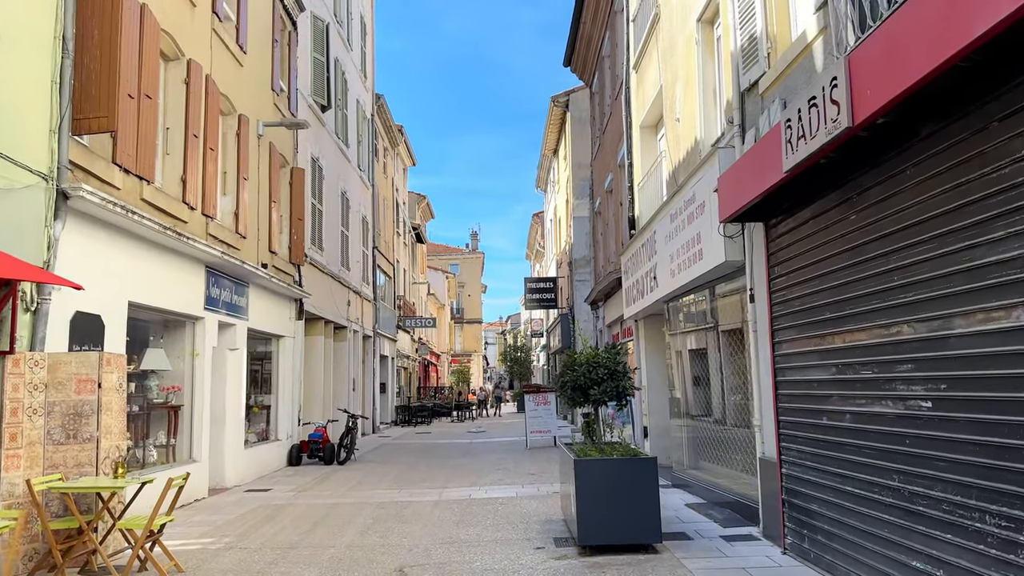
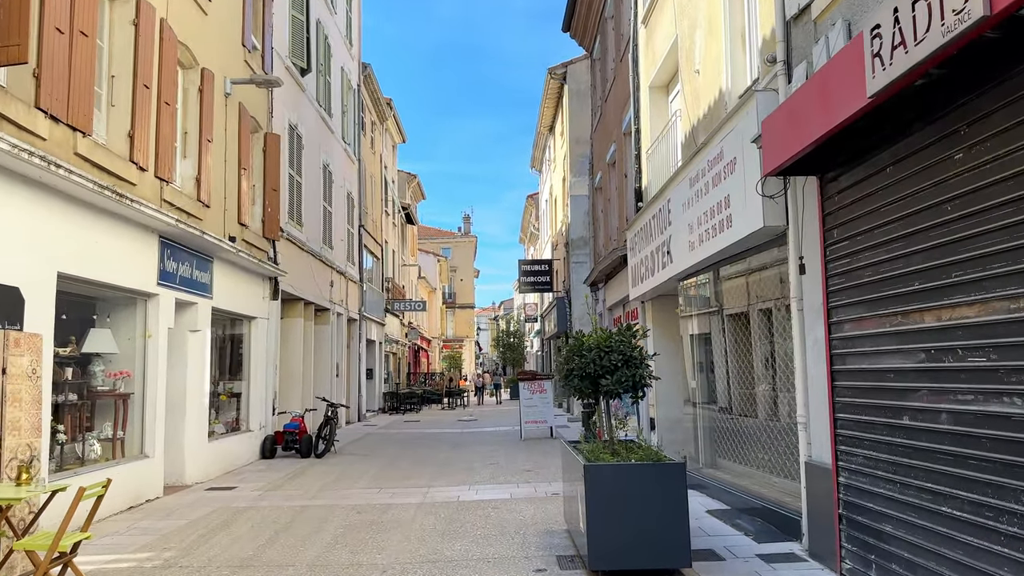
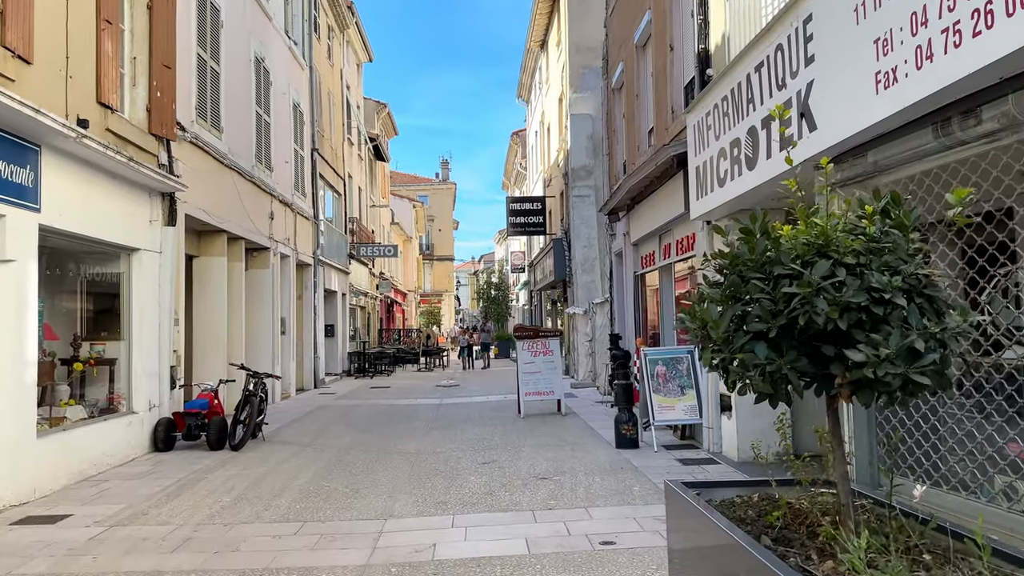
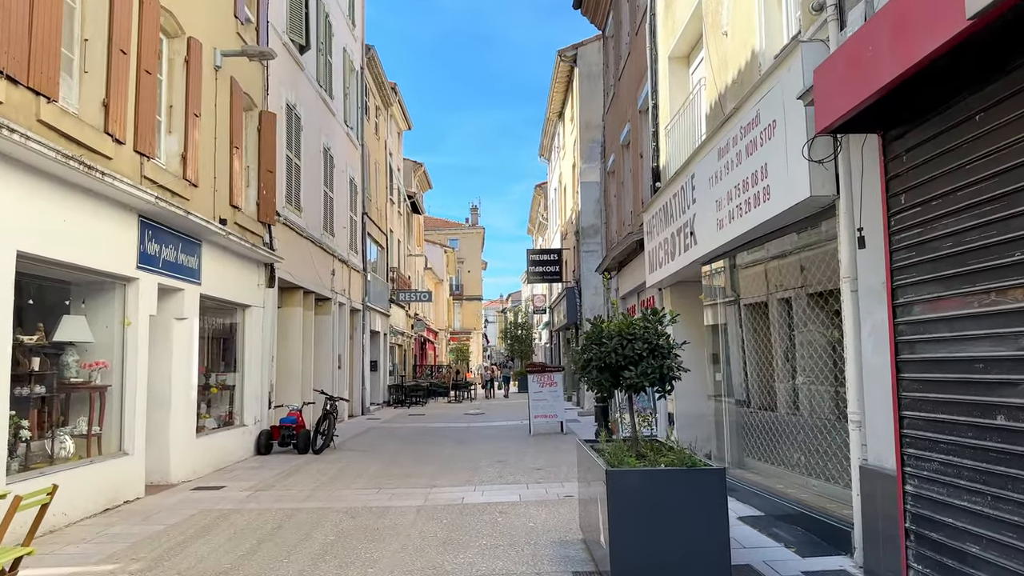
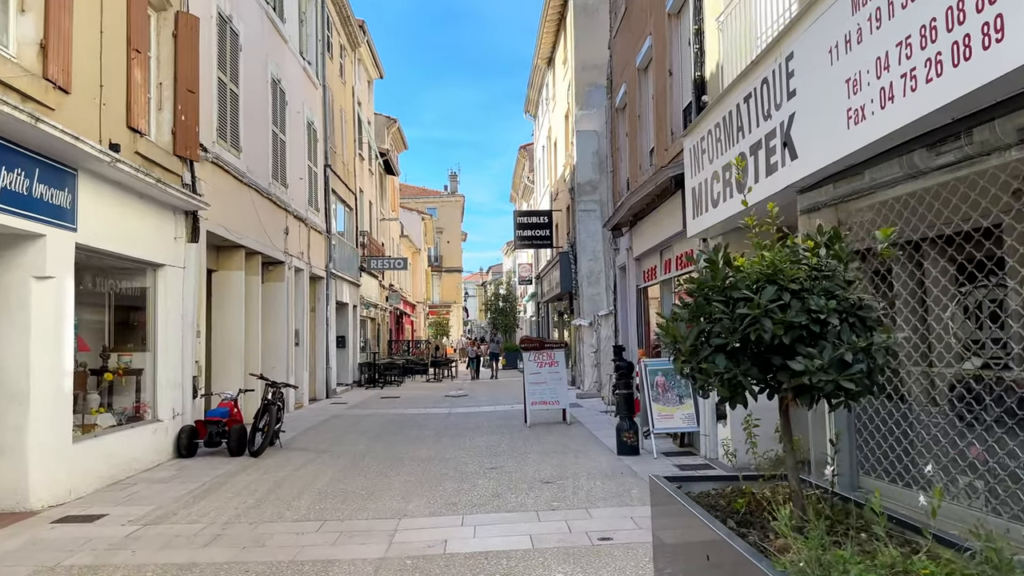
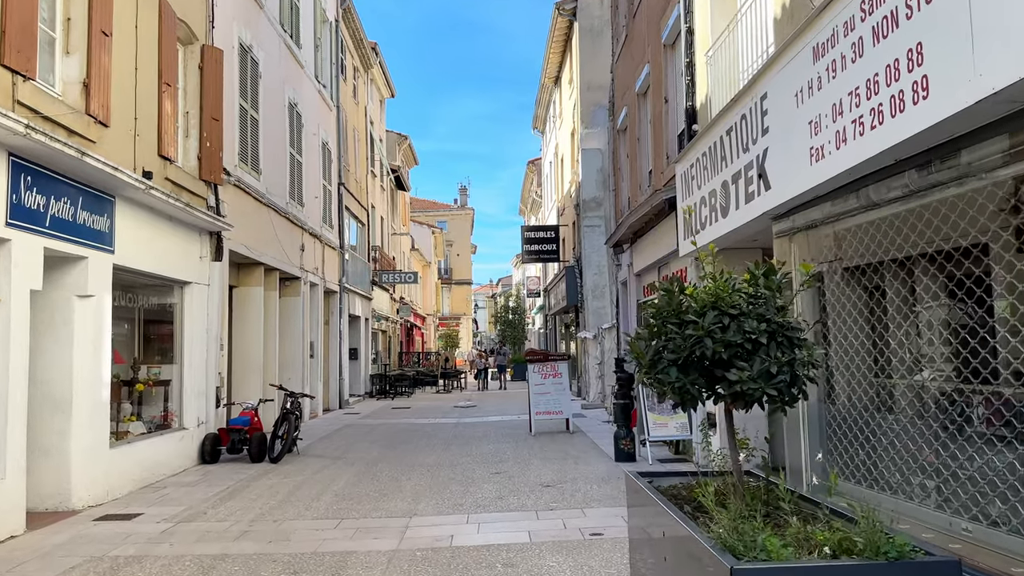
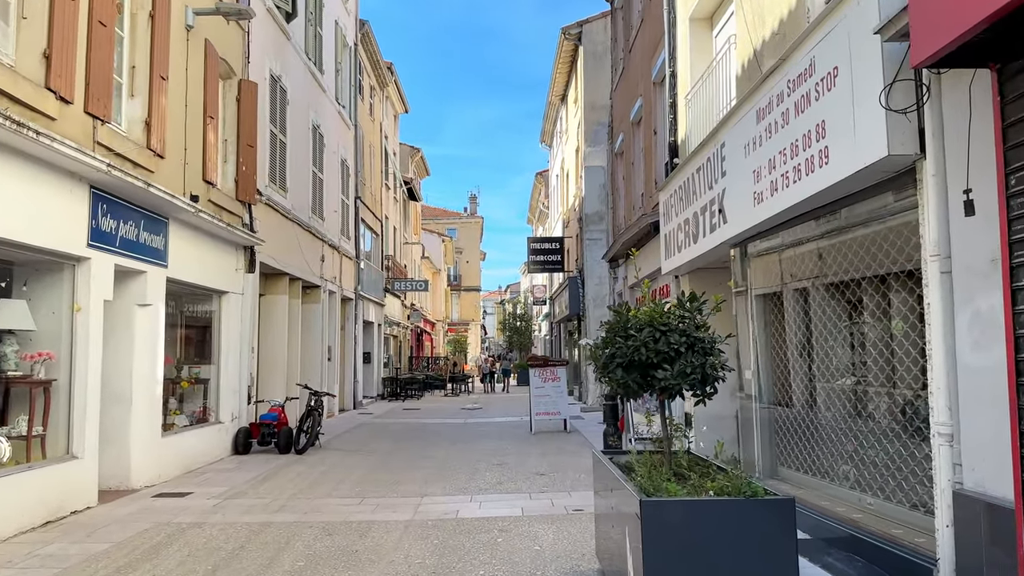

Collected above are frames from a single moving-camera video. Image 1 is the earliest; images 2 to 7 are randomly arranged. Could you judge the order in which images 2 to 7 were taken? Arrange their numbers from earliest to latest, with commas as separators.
2, 4, 7, 6, 5, 3
